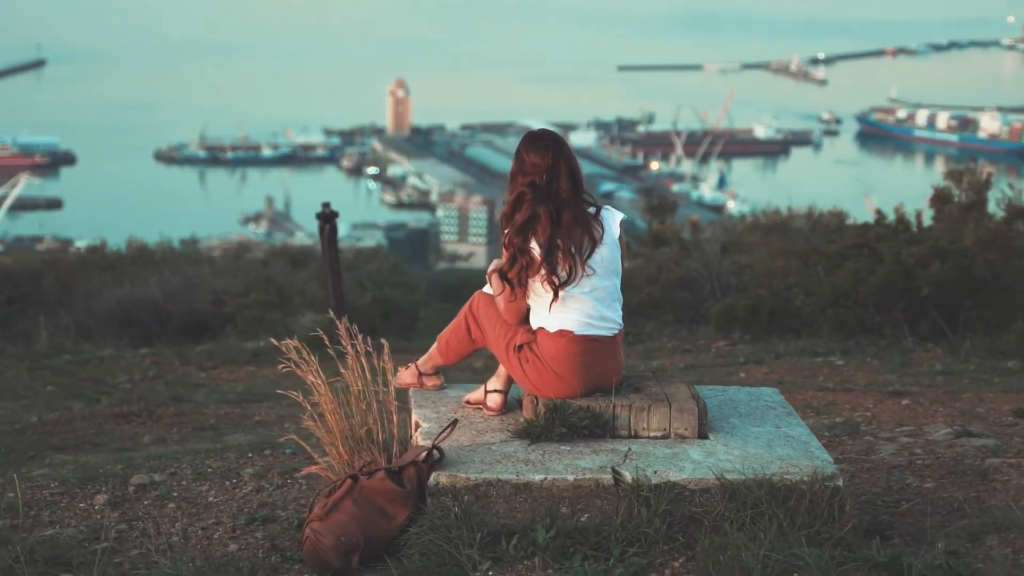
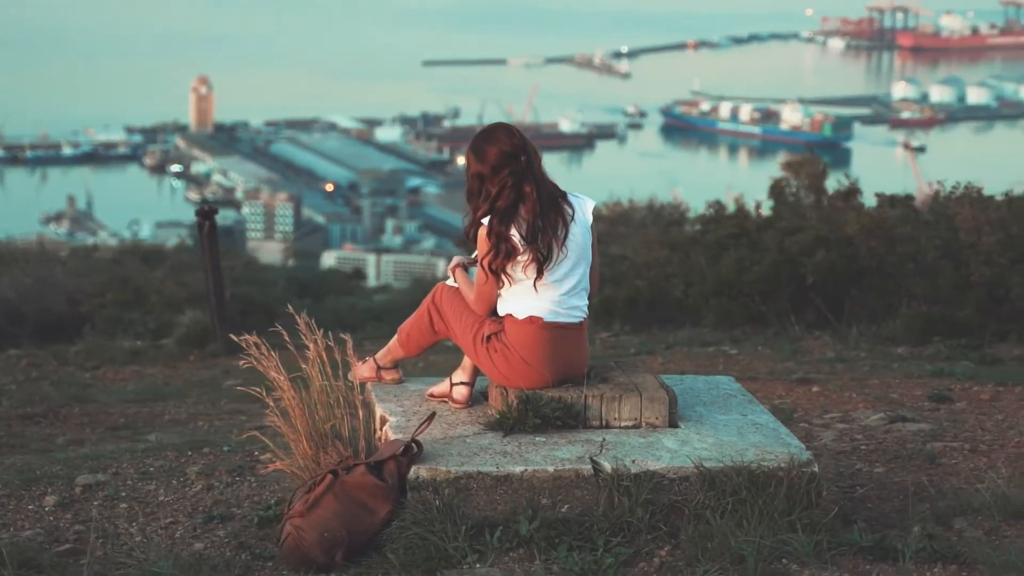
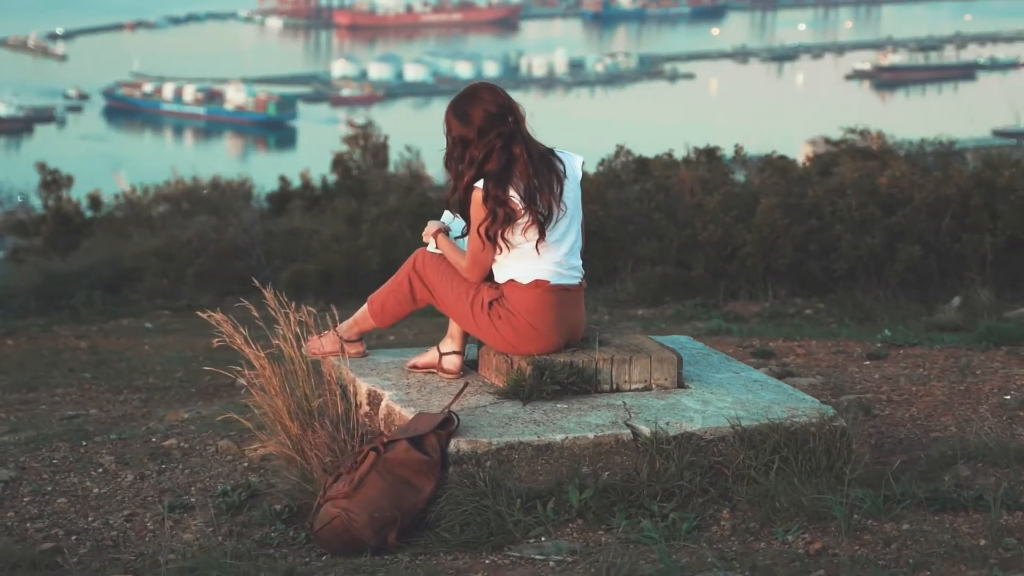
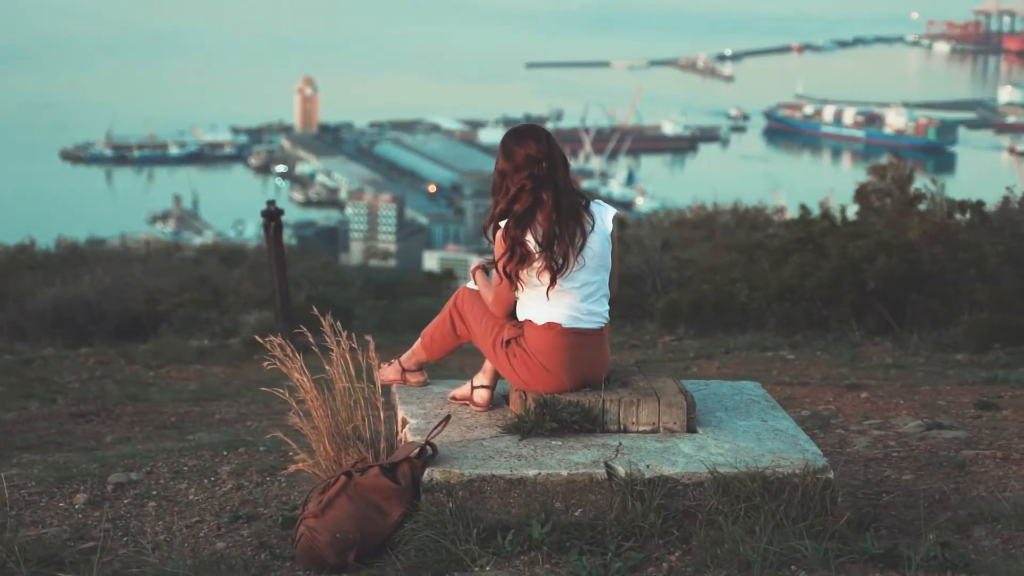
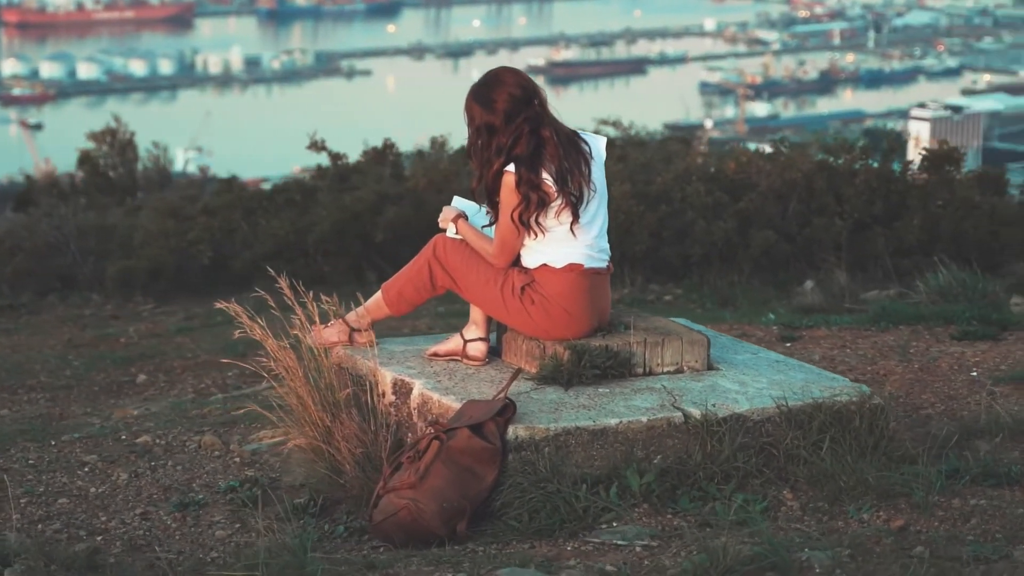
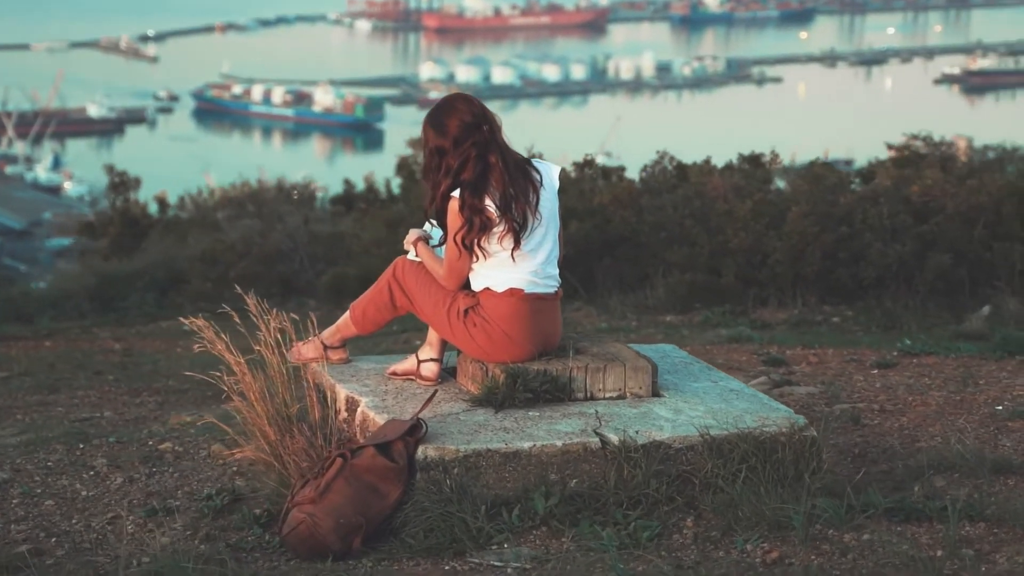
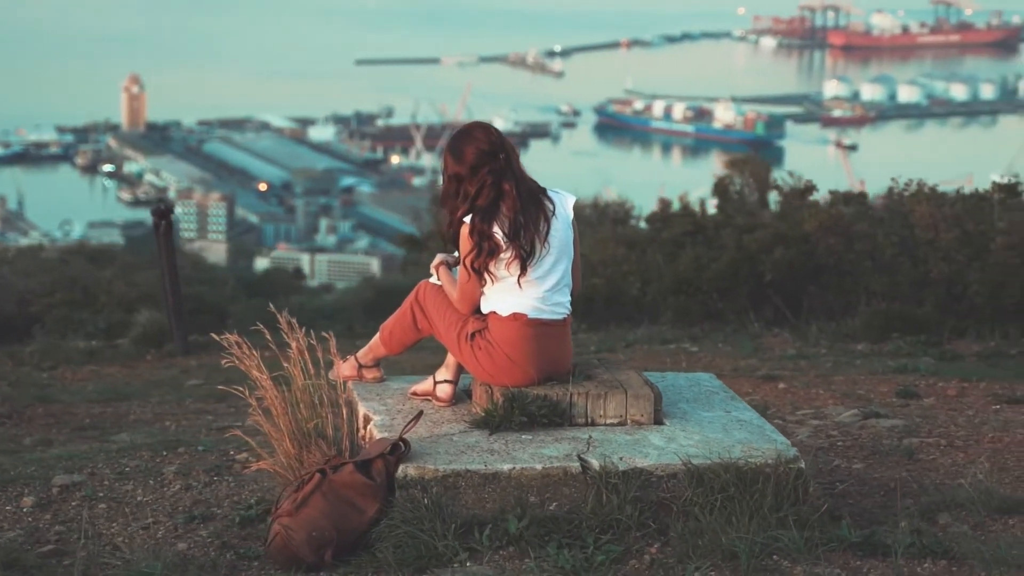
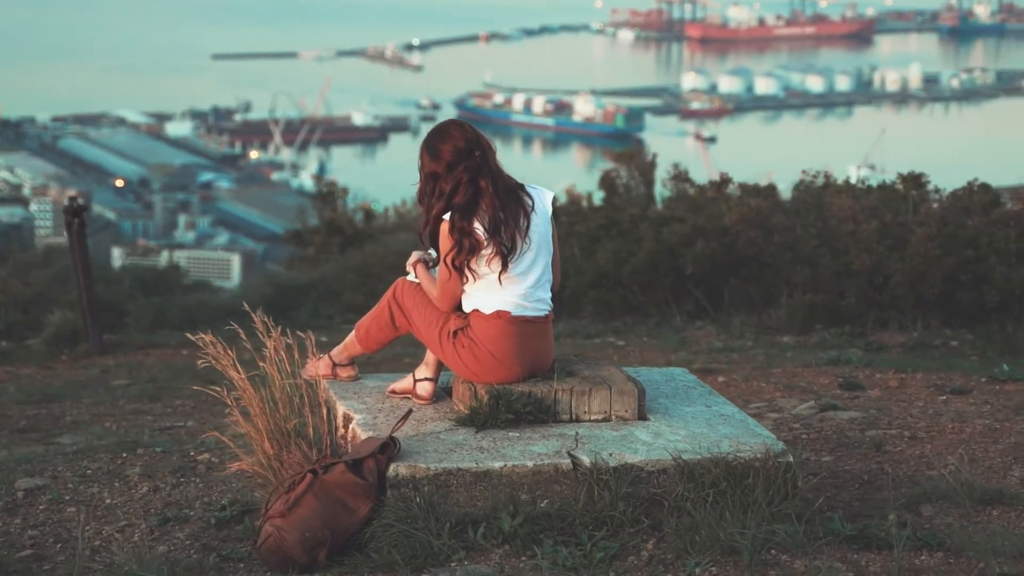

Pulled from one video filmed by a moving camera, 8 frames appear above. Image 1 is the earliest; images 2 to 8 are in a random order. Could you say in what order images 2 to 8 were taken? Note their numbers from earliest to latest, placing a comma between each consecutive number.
4, 2, 7, 8, 6, 3, 5
